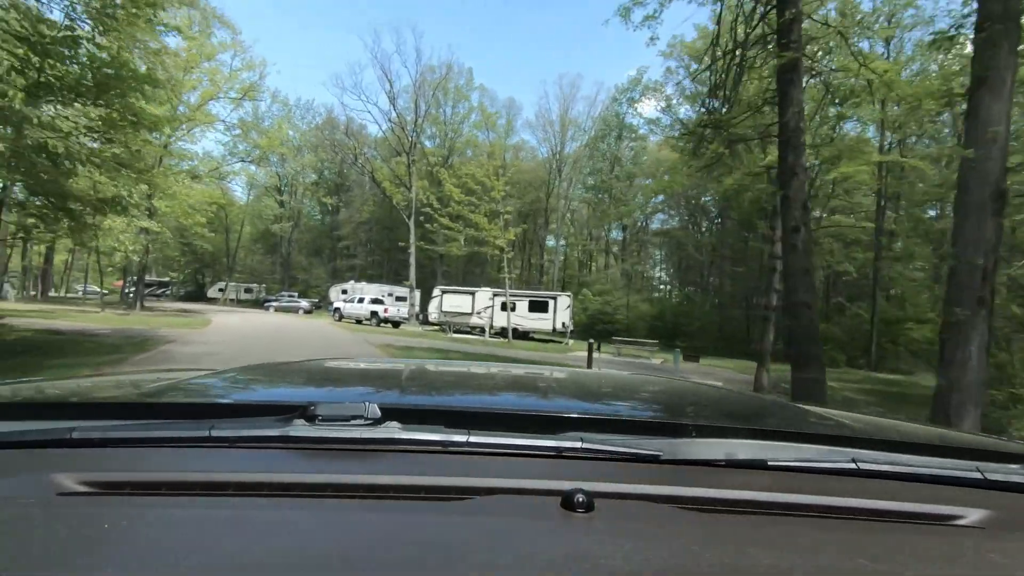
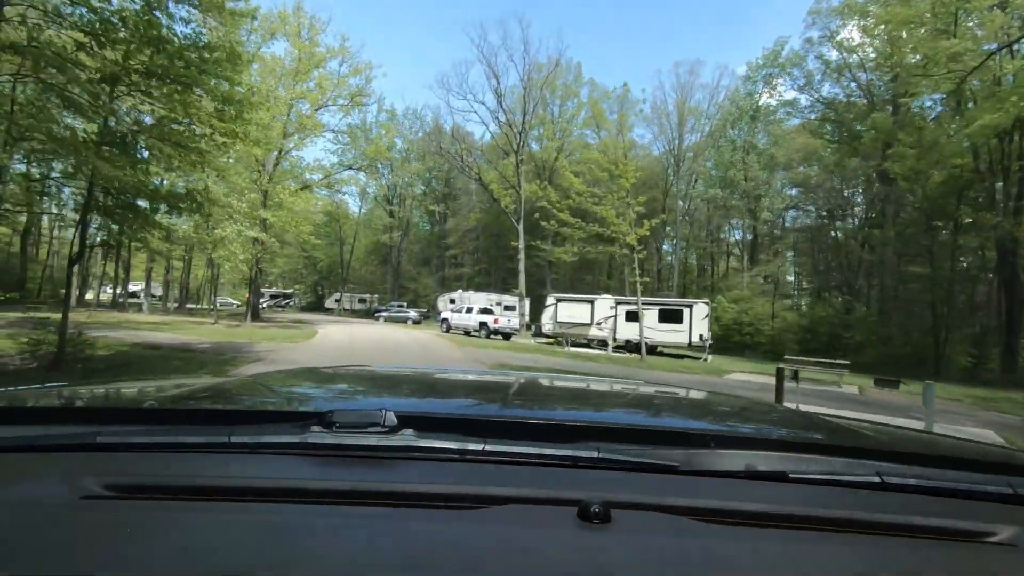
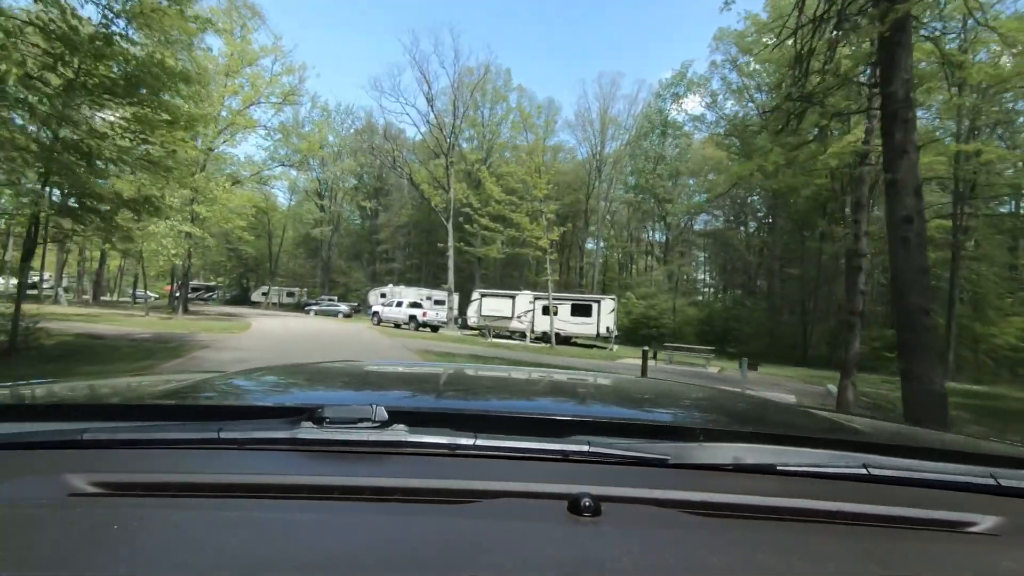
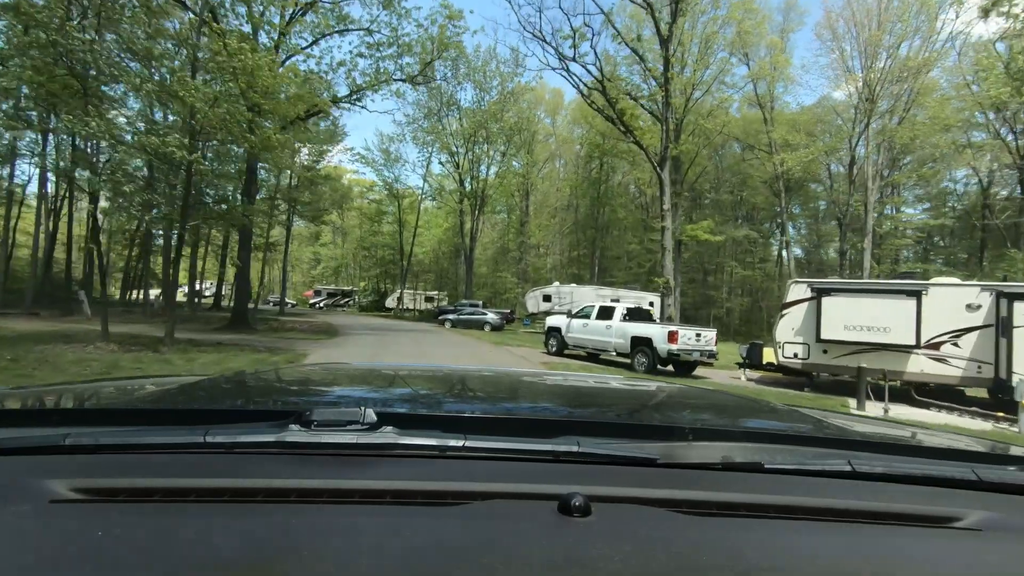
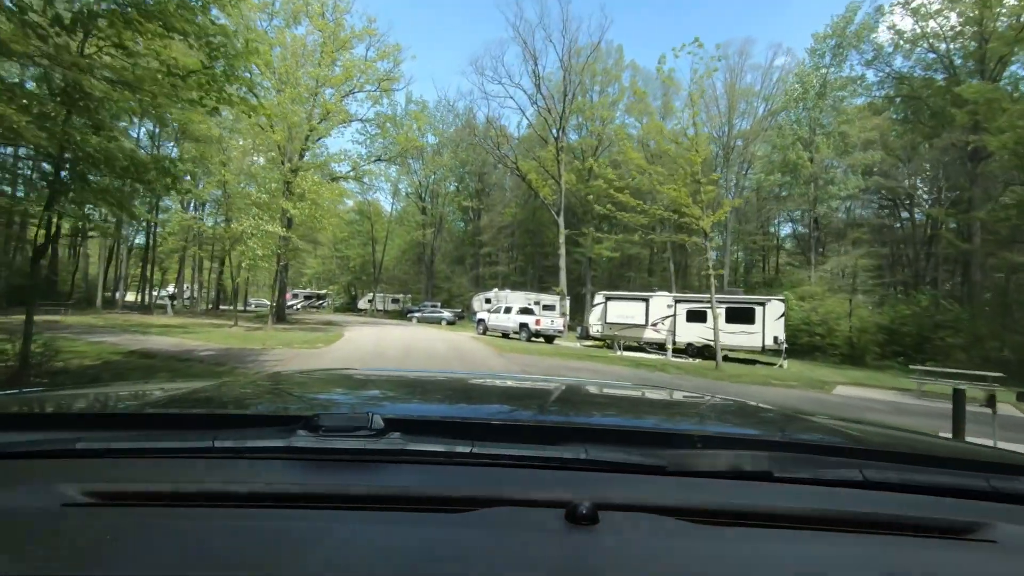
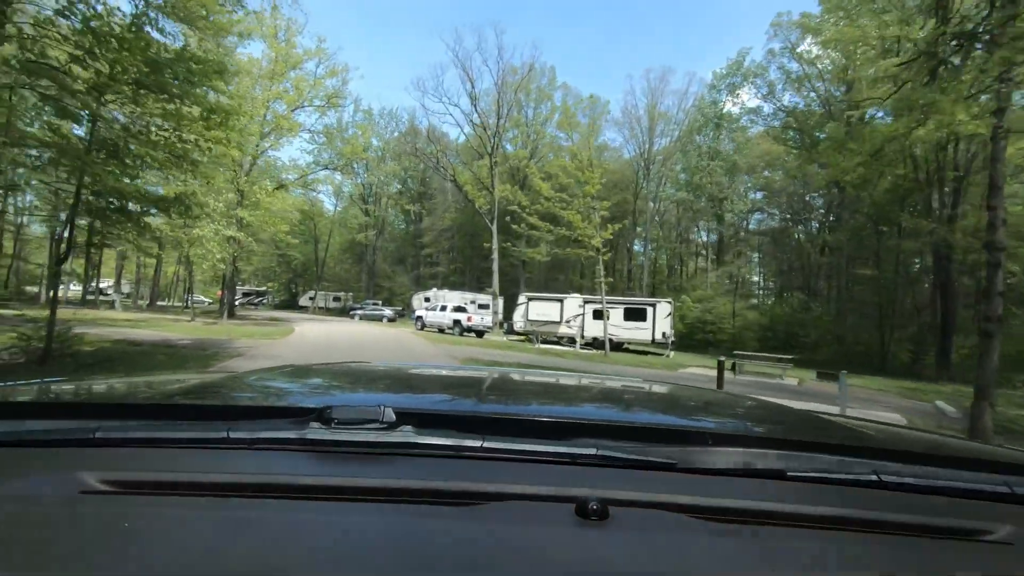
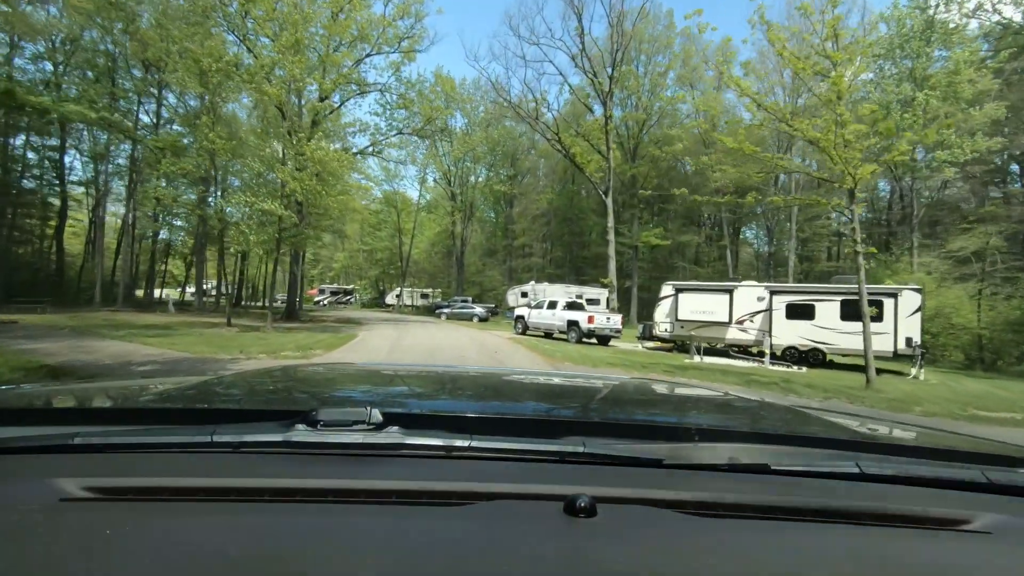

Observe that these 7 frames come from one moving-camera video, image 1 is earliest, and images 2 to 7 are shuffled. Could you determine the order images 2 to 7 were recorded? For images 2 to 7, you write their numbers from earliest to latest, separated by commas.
3, 6, 2, 5, 7, 4
